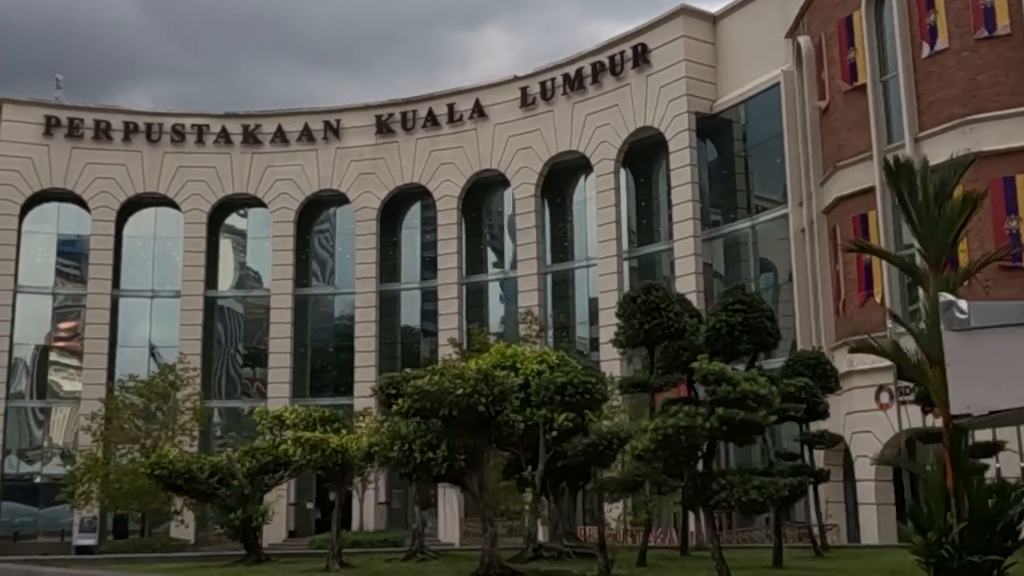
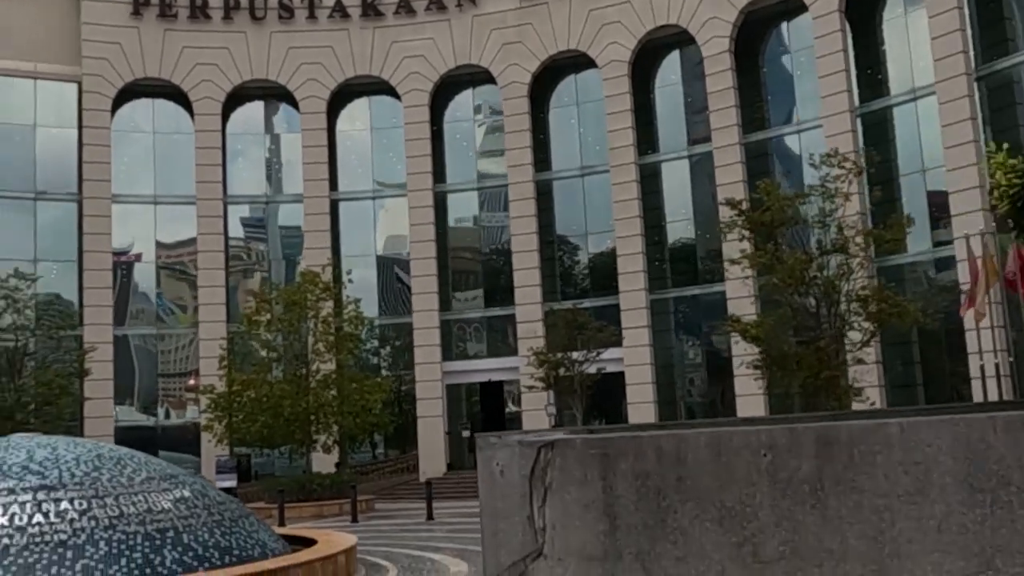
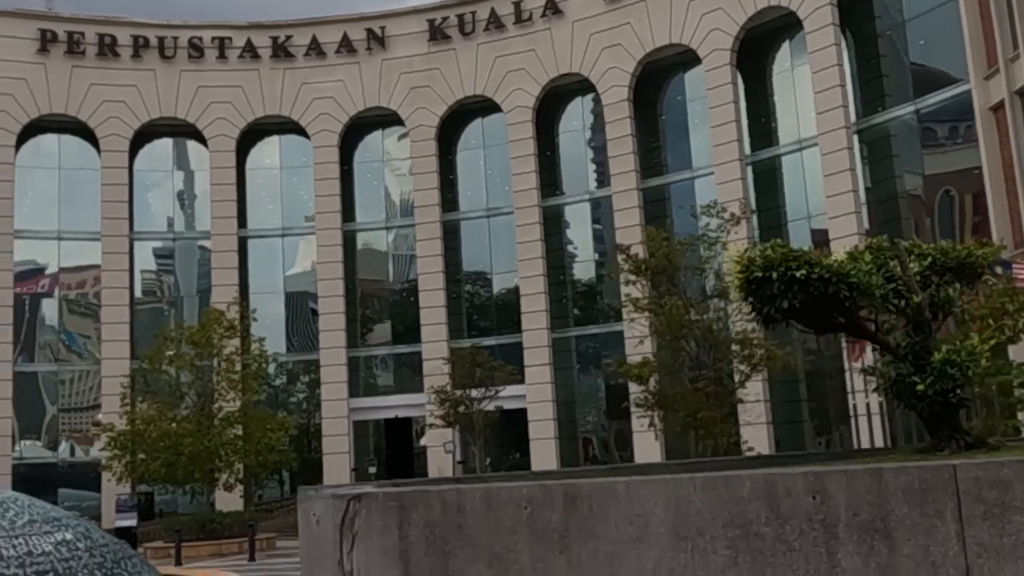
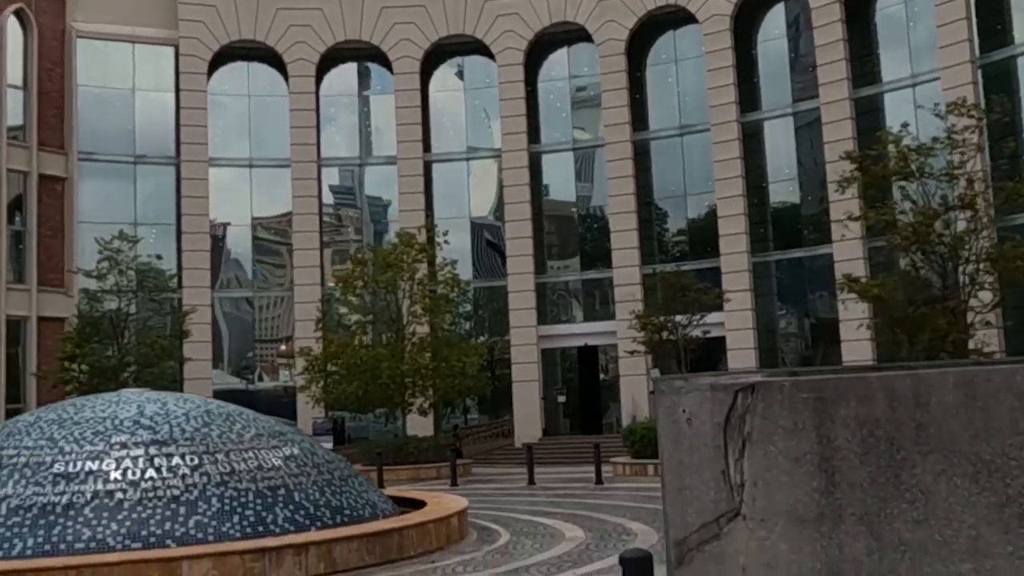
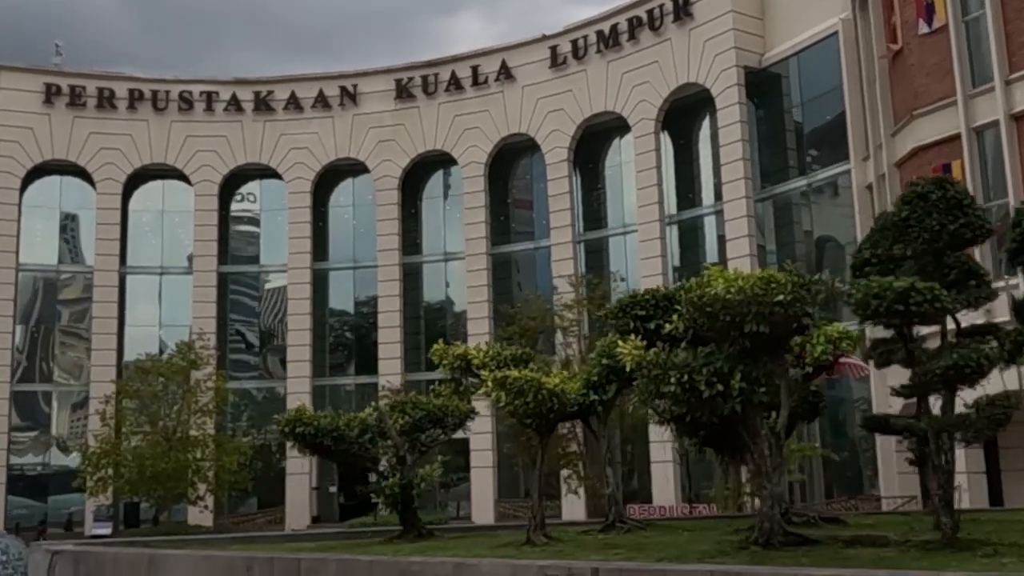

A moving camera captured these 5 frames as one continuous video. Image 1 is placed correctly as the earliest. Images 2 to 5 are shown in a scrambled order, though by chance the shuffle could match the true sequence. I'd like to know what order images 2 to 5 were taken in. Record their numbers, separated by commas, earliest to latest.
5, 3, 2, 4
